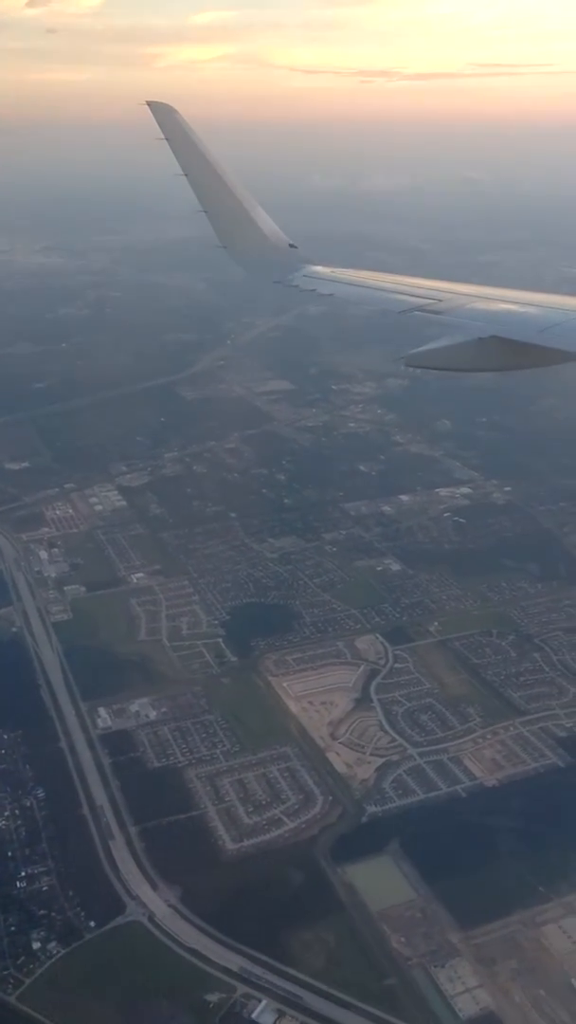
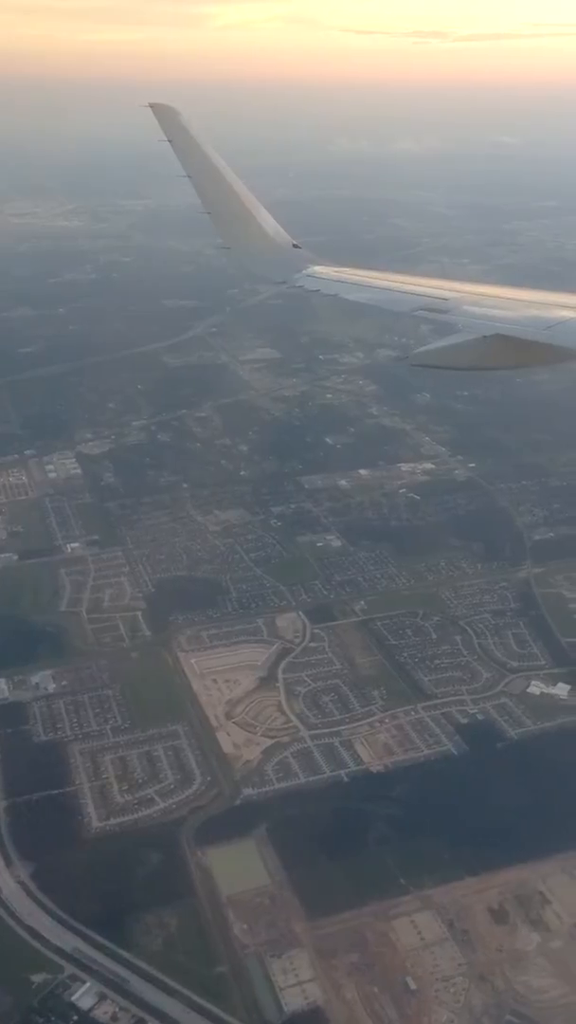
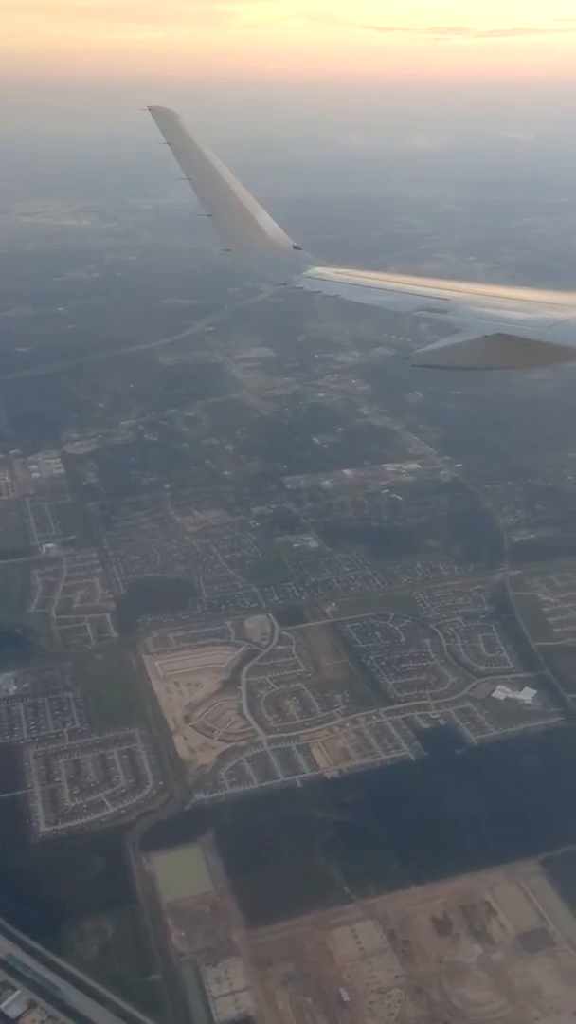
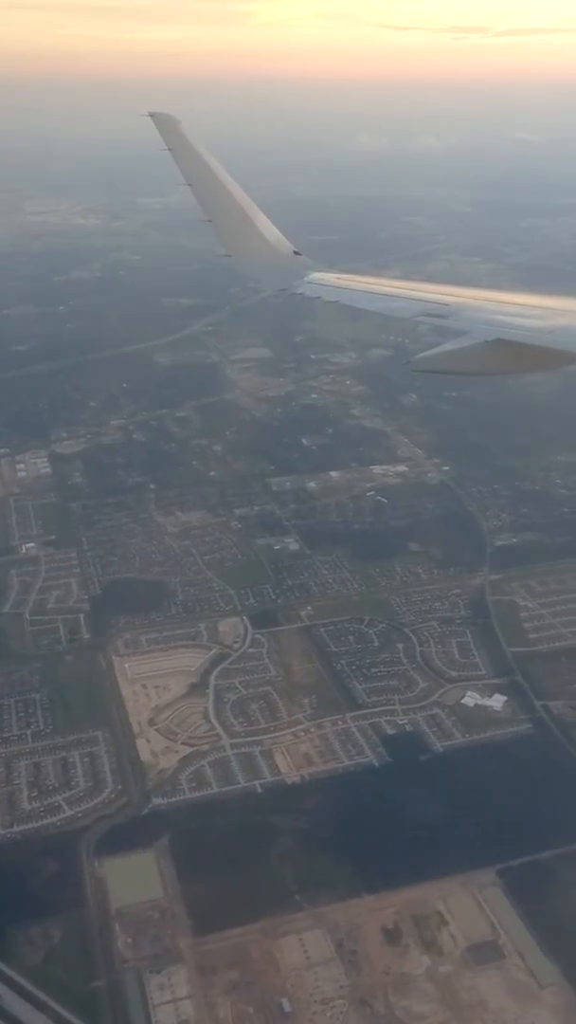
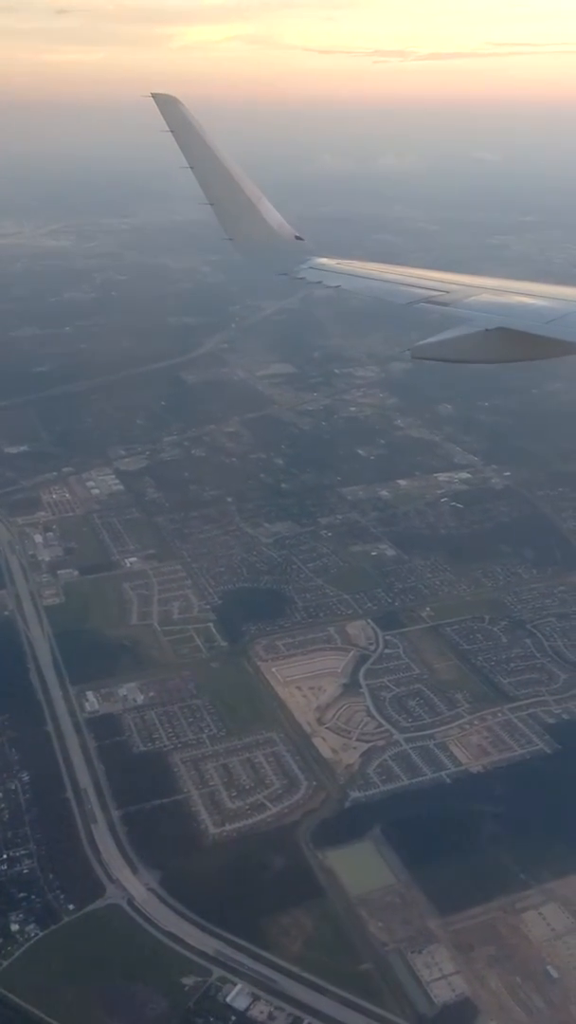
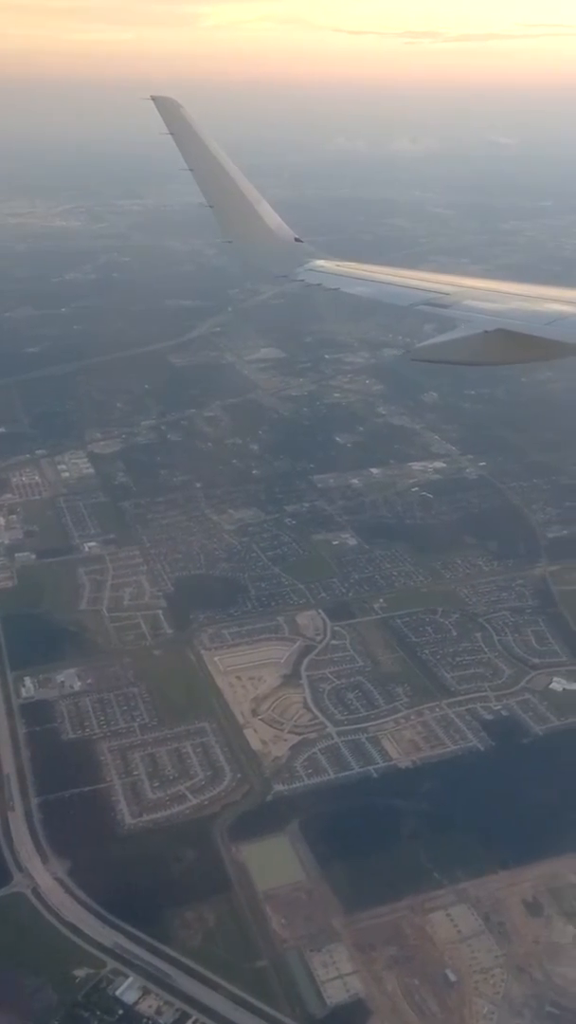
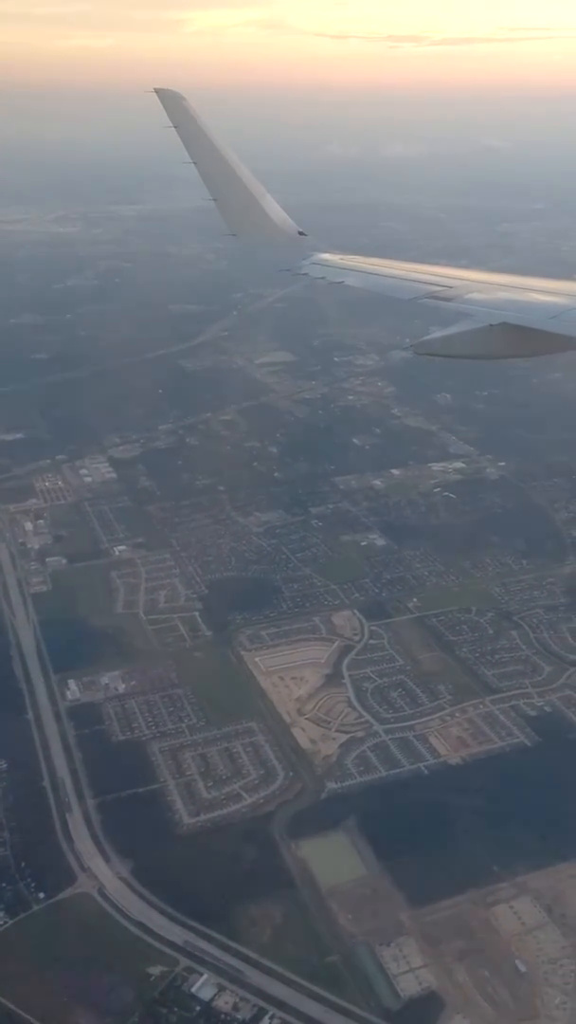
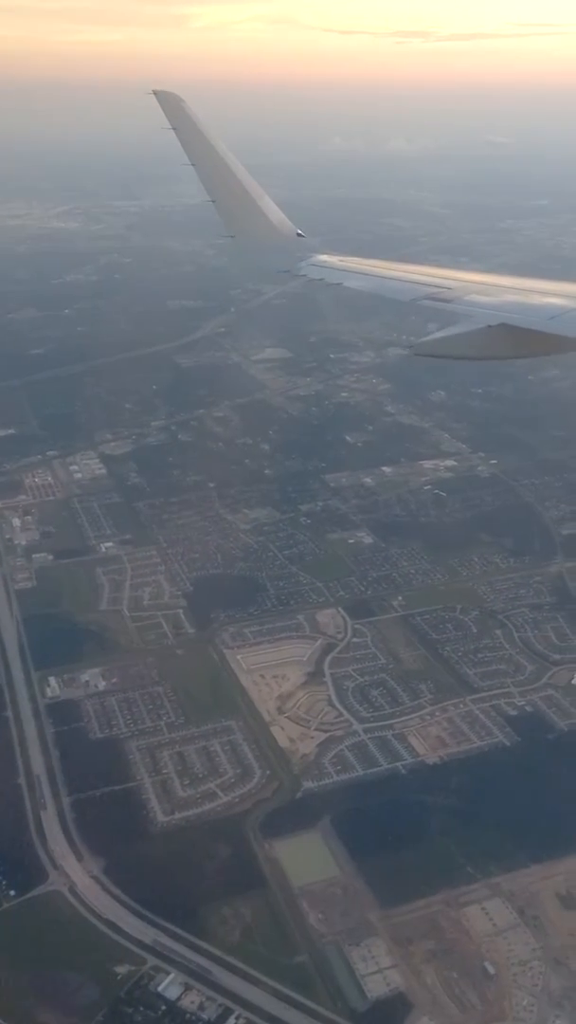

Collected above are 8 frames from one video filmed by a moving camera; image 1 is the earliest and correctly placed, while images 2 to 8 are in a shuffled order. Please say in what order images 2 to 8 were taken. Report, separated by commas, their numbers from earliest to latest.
5, 7, 8, 6, 2, 3, 4
